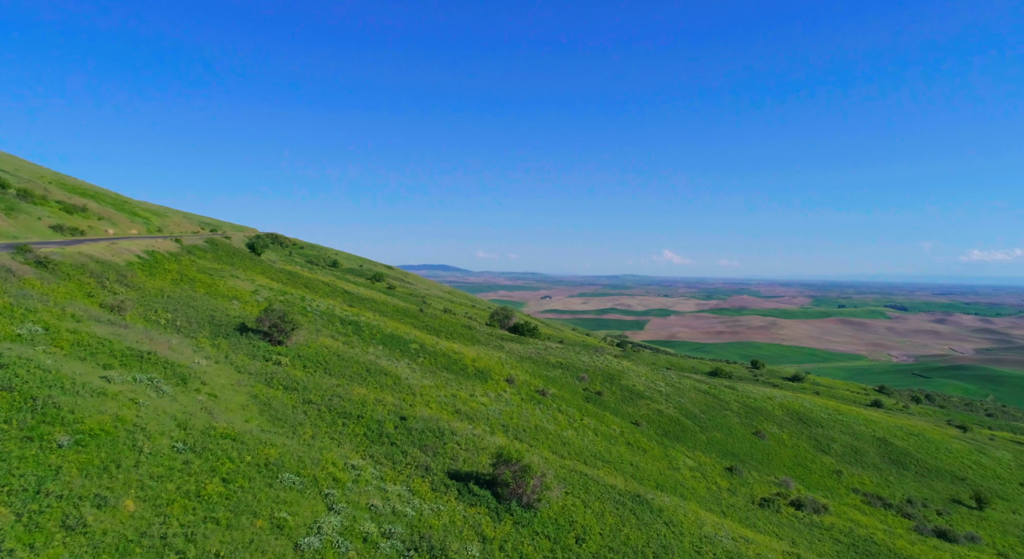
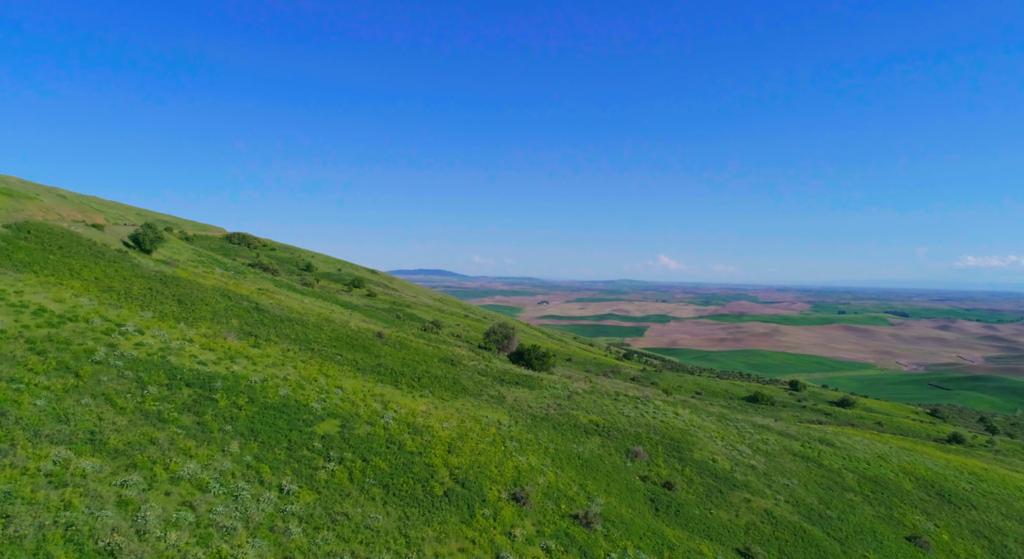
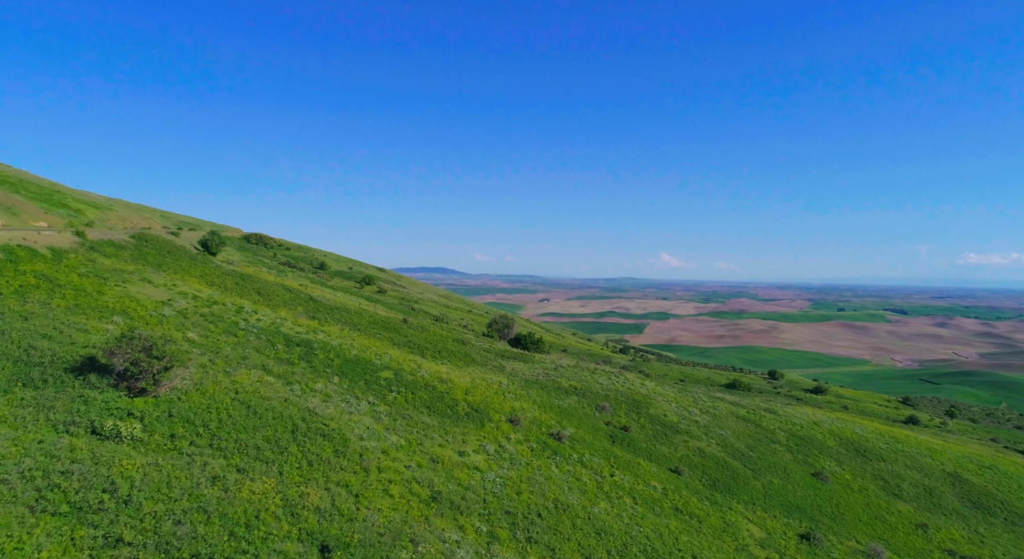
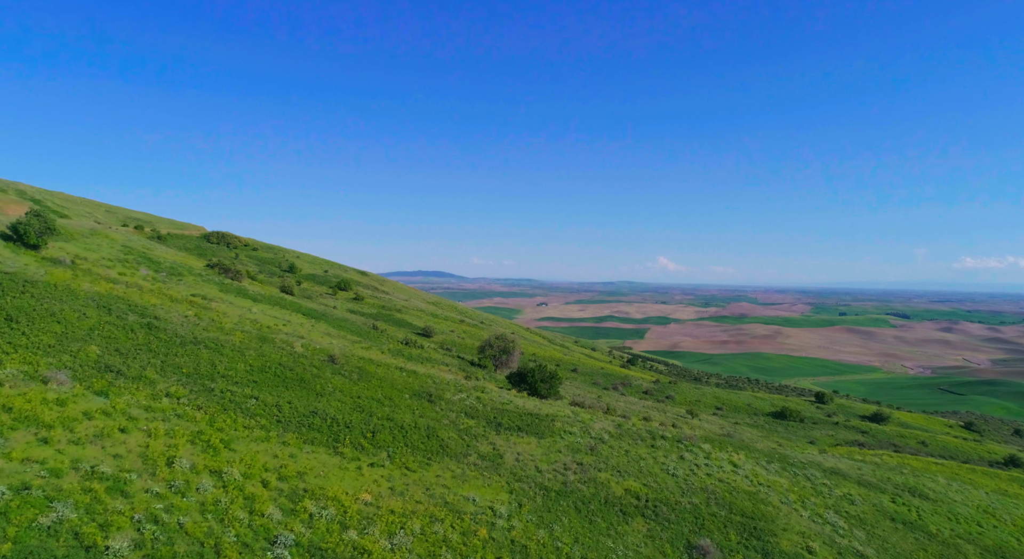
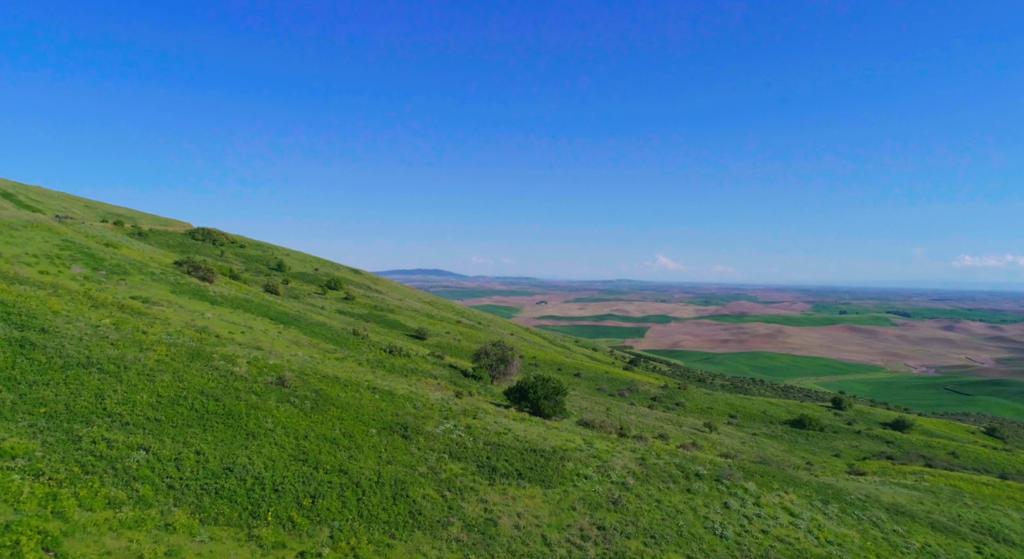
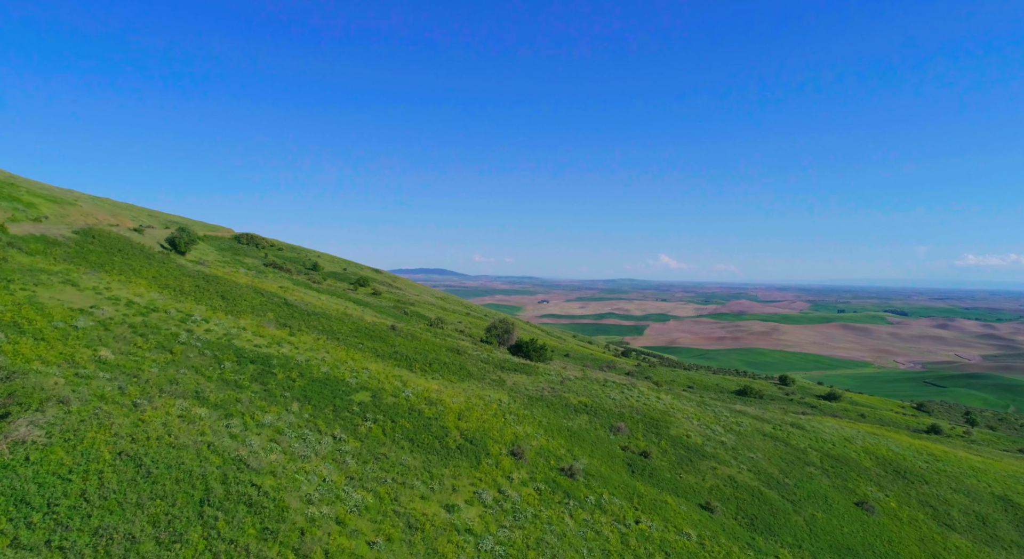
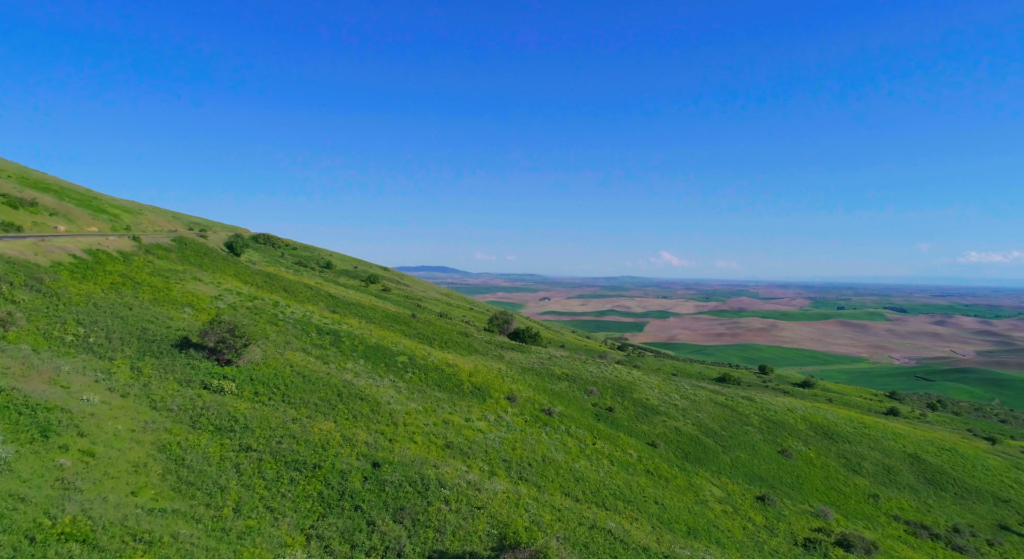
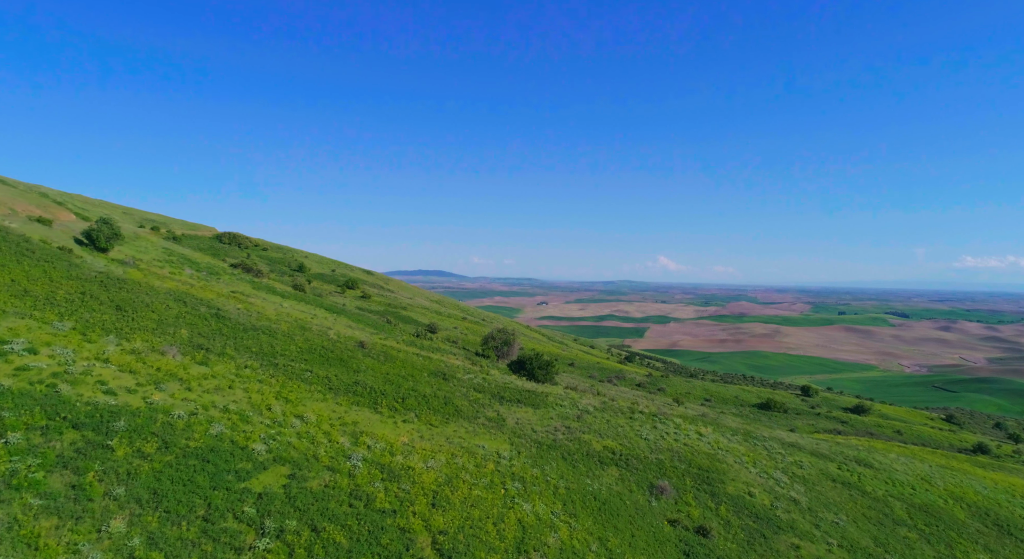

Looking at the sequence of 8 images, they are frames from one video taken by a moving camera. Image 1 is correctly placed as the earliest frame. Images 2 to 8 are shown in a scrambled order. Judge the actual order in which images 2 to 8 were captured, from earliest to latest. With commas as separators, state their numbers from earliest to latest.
7, 3, 6, 2, 8, 4, 5
